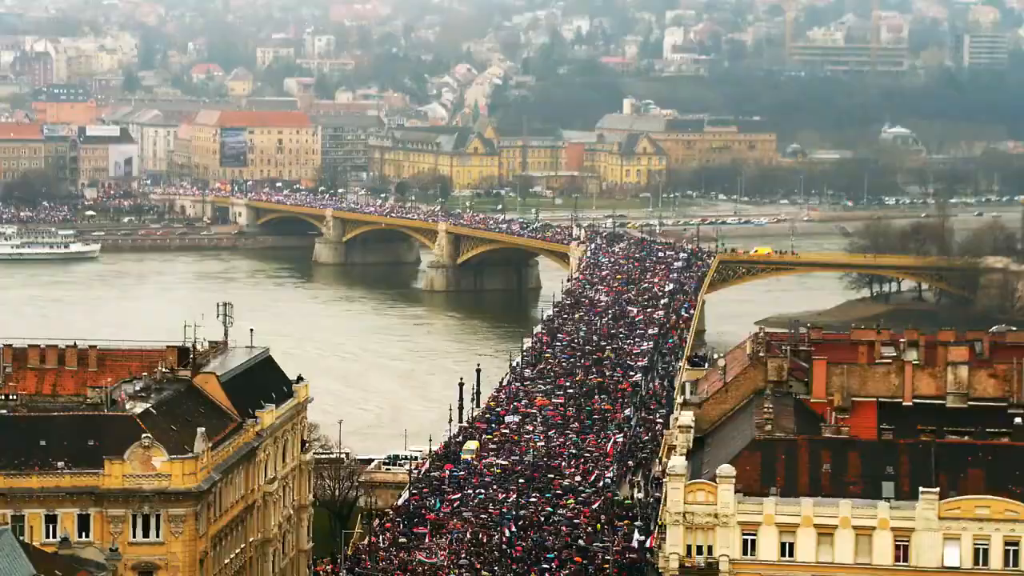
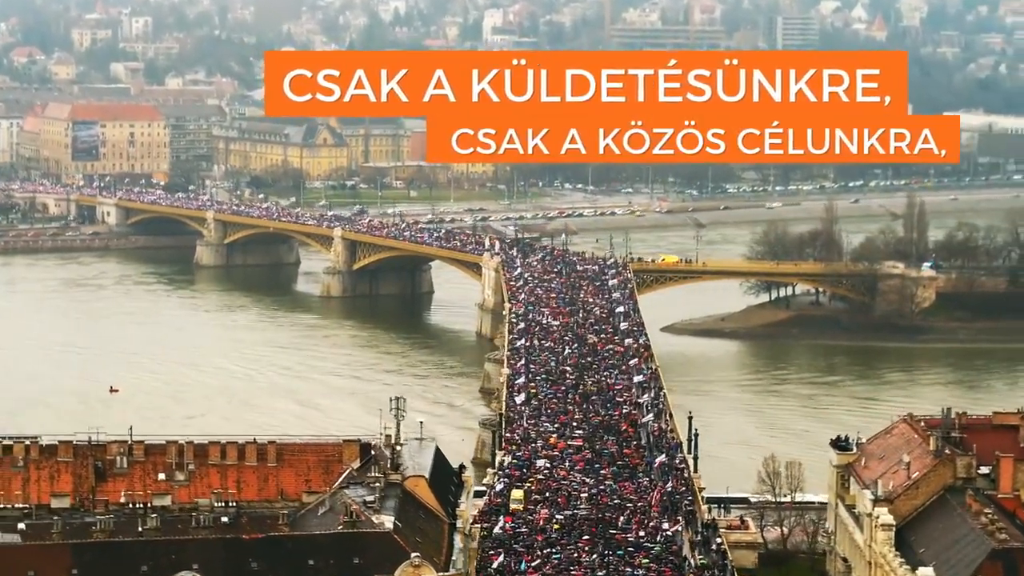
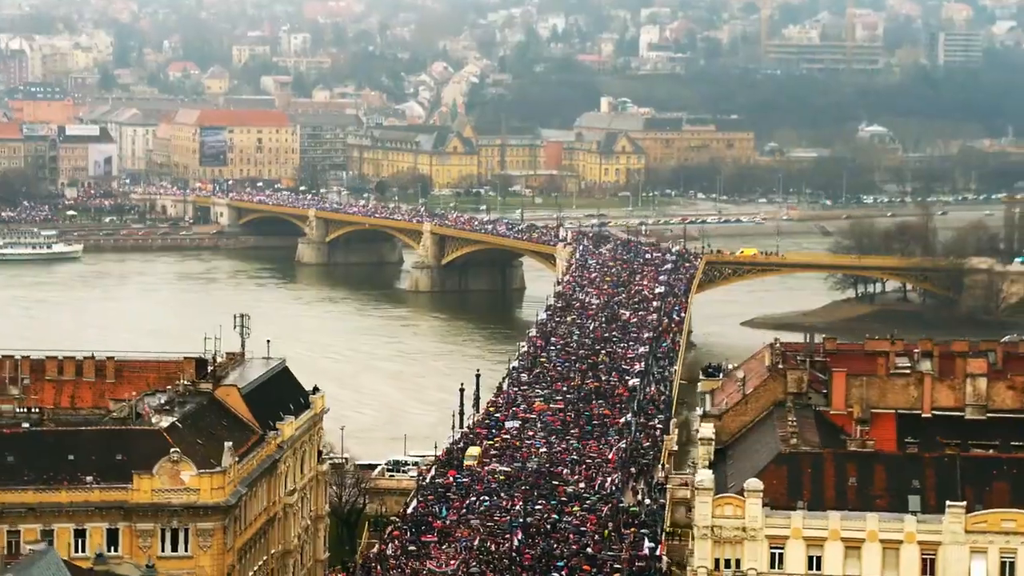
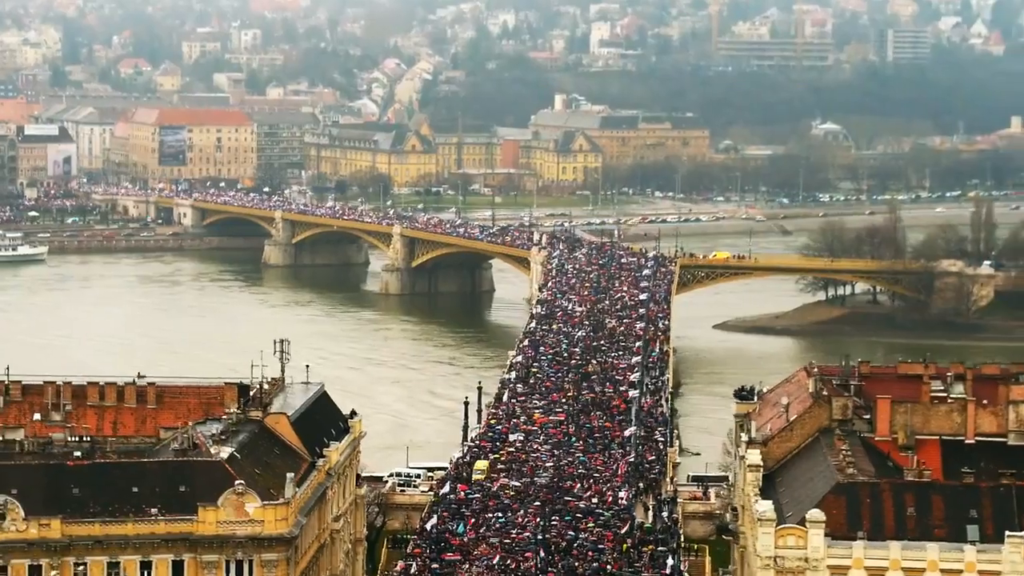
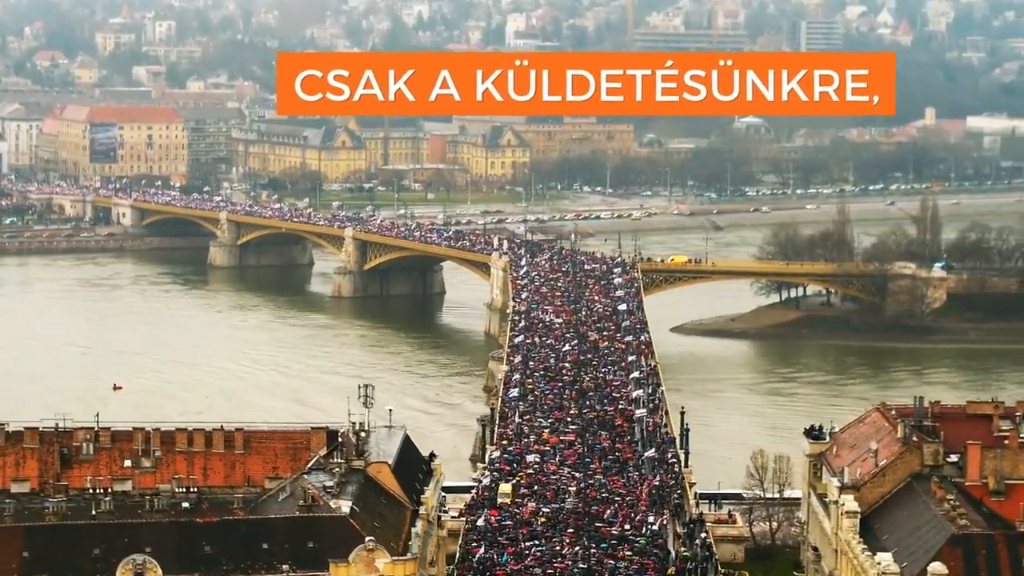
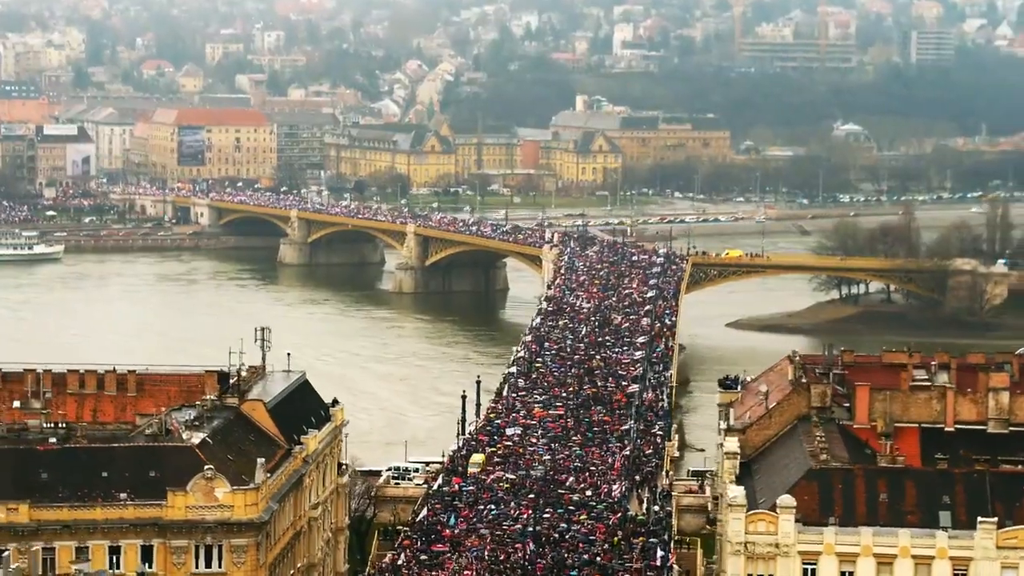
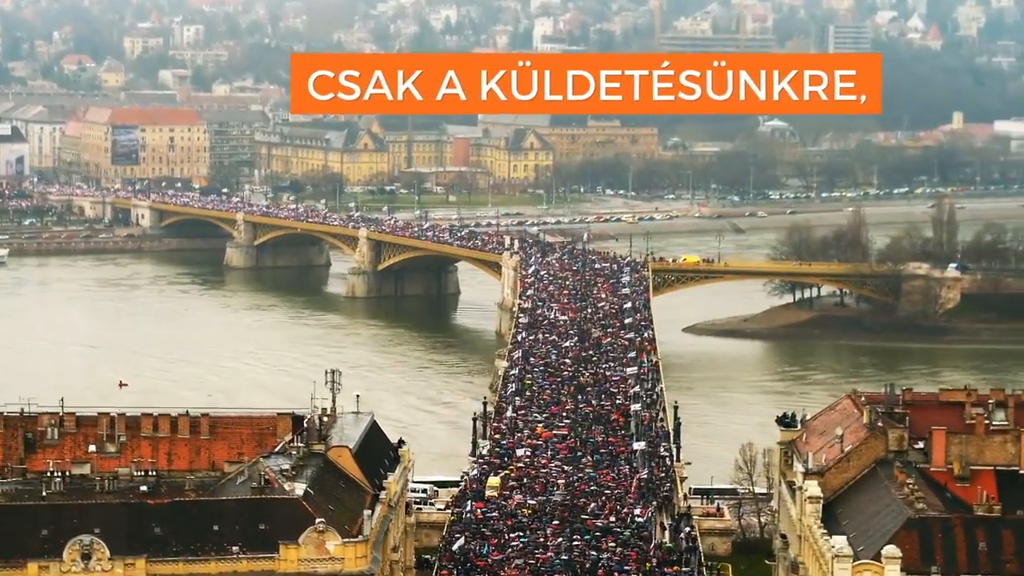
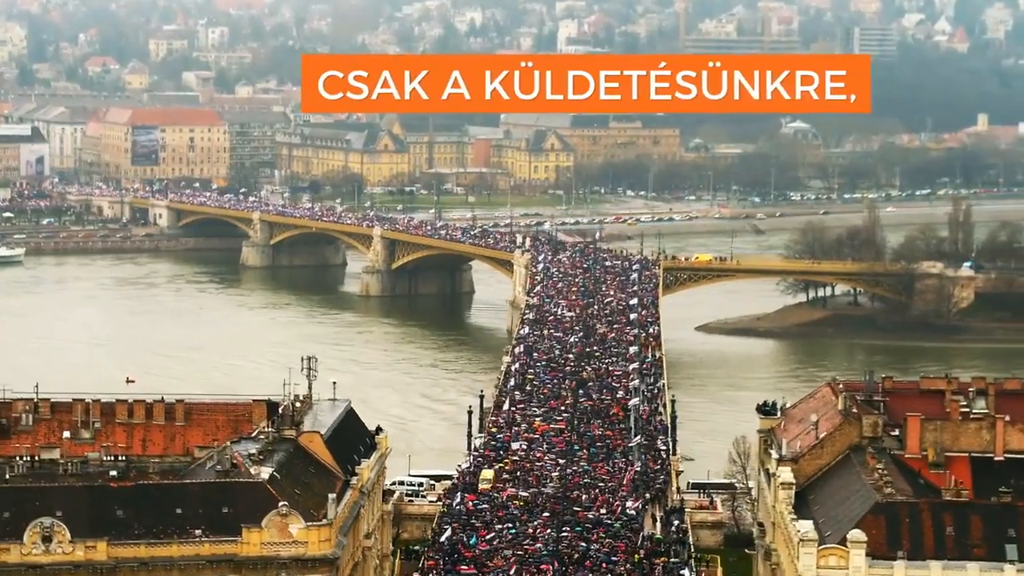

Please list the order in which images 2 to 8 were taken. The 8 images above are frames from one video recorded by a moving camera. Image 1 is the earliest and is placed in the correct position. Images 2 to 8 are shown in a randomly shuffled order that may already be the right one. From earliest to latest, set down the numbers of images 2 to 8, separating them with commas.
3, 6, 4, 8, 7, 5, 2
